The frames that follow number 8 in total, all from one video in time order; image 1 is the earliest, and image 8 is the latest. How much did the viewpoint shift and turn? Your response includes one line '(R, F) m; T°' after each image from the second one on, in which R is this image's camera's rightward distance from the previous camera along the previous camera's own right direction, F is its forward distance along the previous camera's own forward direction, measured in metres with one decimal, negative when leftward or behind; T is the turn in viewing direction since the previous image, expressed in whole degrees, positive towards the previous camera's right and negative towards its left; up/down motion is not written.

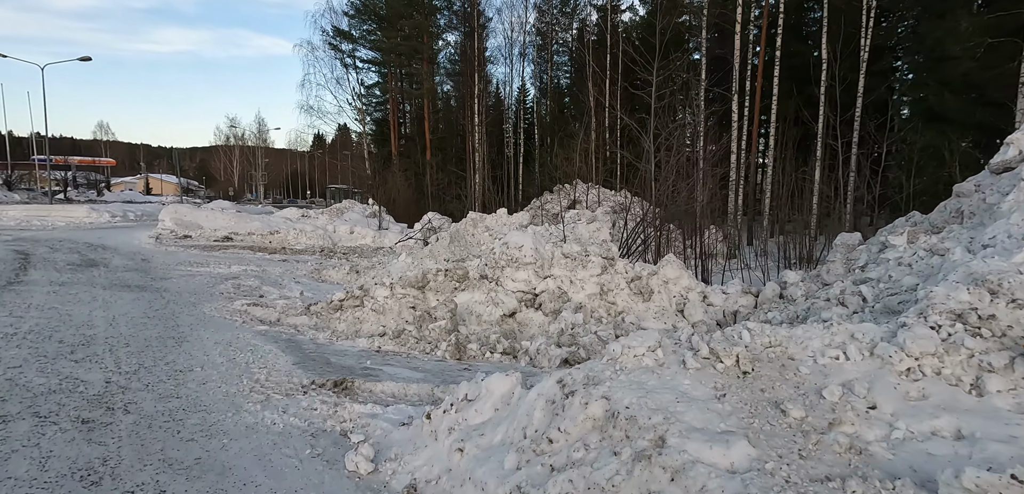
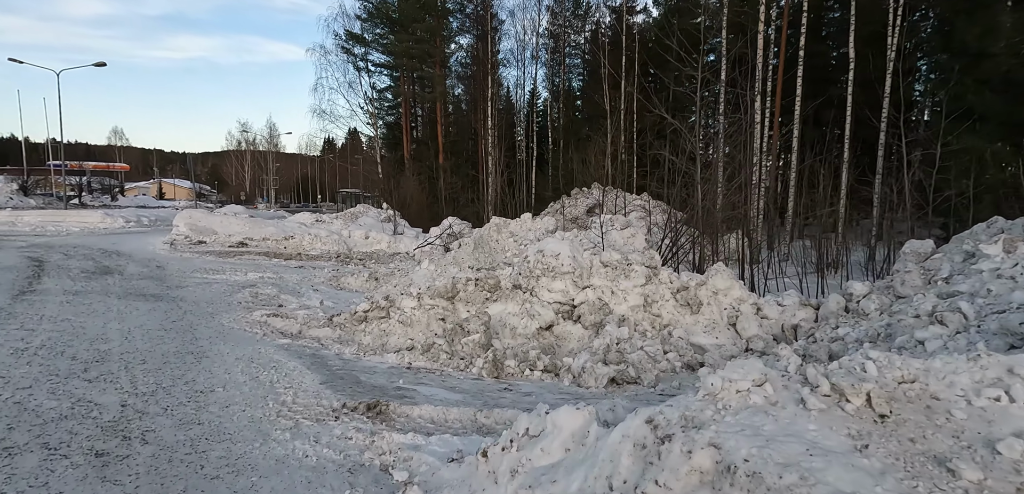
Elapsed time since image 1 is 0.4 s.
(-0.3, +0.4) m; -1°
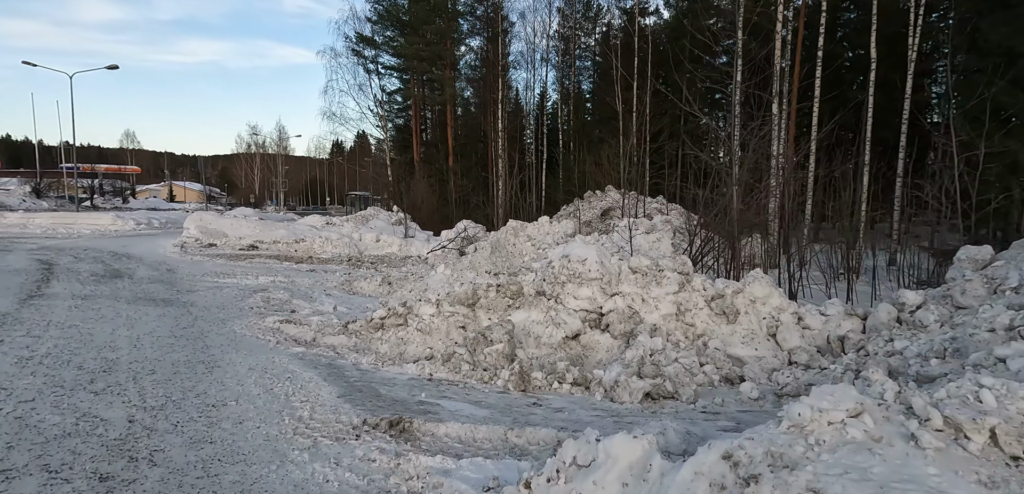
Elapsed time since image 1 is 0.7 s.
(-0.2, +0.3) m; -1°
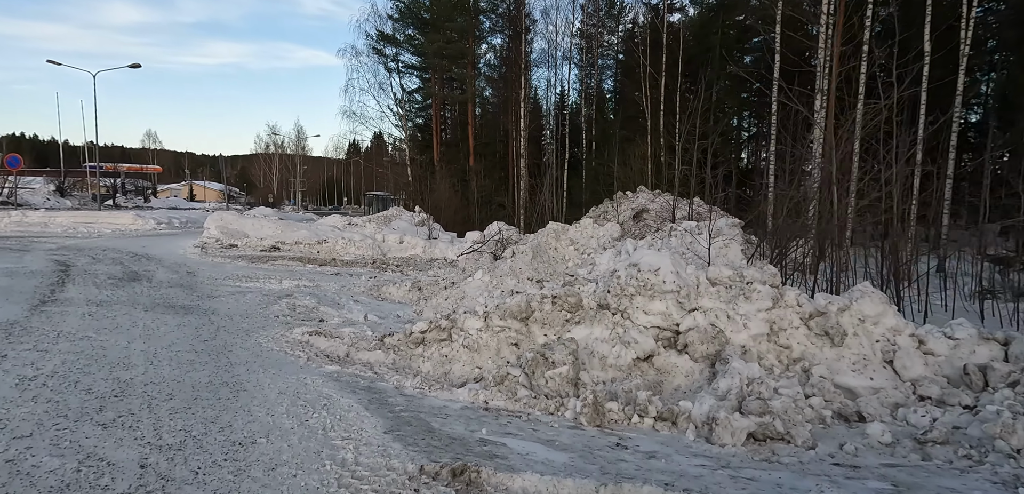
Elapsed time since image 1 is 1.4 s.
(-0.5, +0.7) m; -2°
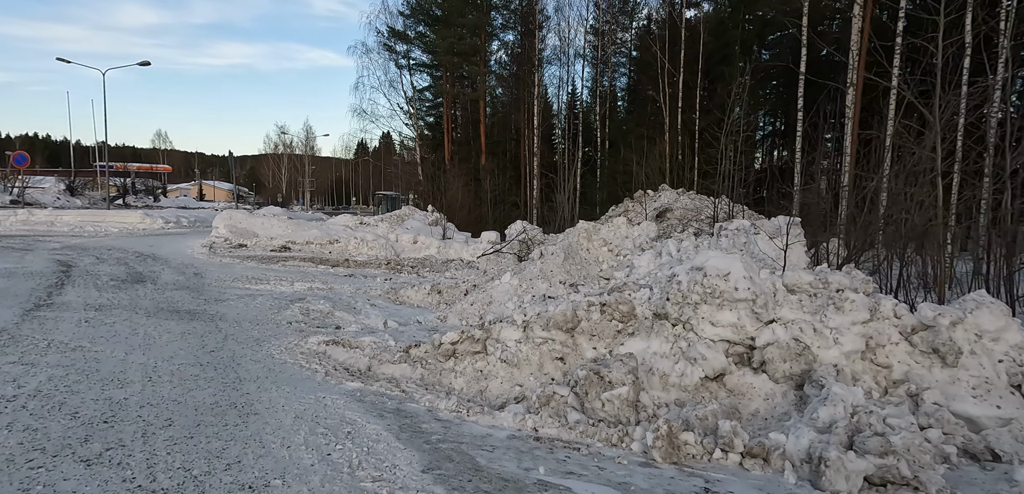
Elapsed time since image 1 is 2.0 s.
(-0.3, +0.6) m; -1°
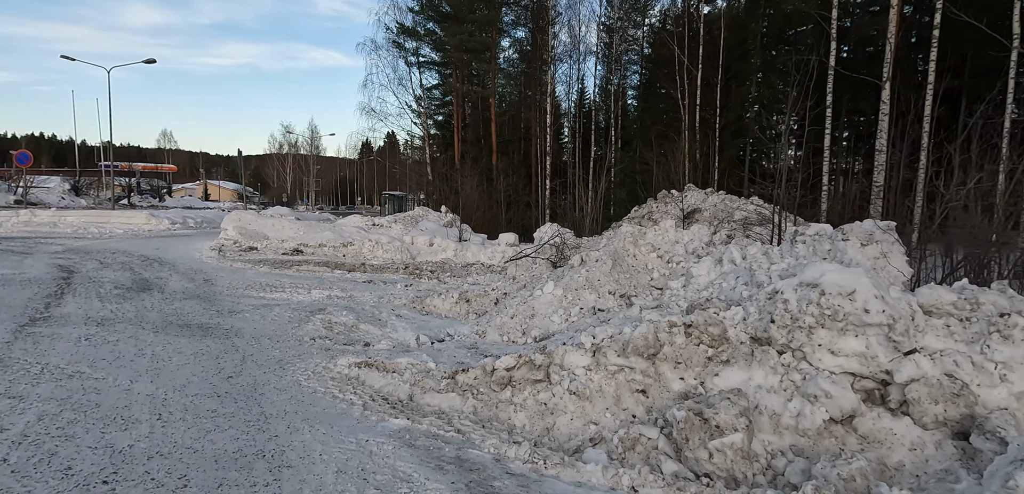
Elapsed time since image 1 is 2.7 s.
(-0.5, +0.7) m; 0°
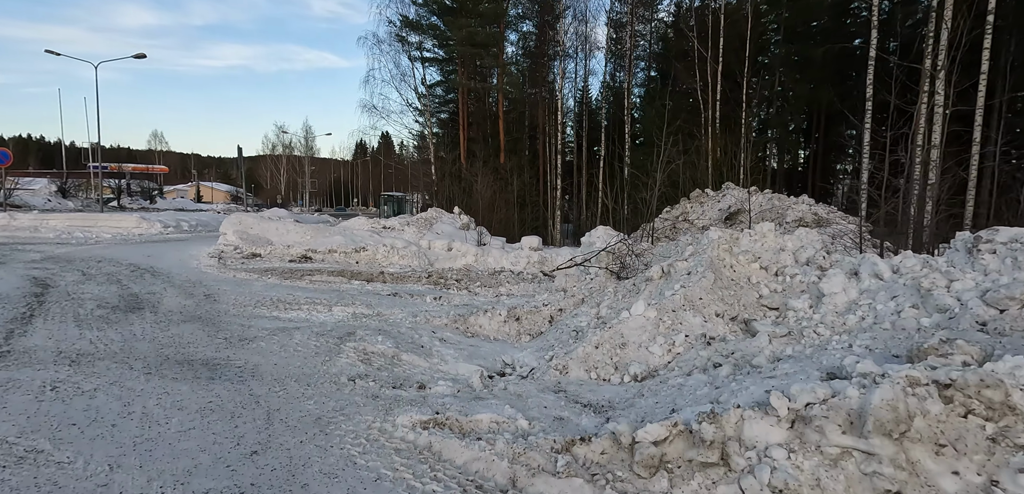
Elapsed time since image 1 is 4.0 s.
(-0.9, +1.4) m; +1°
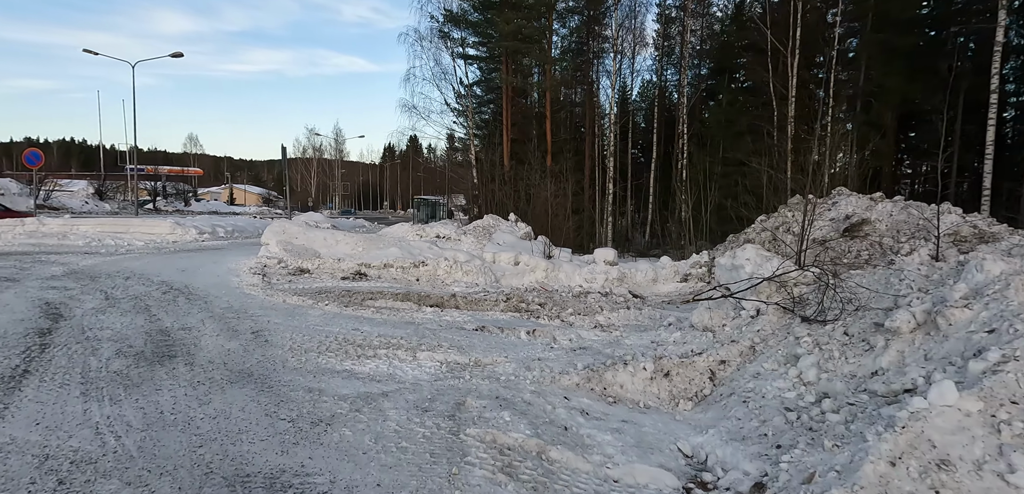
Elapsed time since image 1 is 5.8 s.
(-1.4, +2.0) m; -3°
